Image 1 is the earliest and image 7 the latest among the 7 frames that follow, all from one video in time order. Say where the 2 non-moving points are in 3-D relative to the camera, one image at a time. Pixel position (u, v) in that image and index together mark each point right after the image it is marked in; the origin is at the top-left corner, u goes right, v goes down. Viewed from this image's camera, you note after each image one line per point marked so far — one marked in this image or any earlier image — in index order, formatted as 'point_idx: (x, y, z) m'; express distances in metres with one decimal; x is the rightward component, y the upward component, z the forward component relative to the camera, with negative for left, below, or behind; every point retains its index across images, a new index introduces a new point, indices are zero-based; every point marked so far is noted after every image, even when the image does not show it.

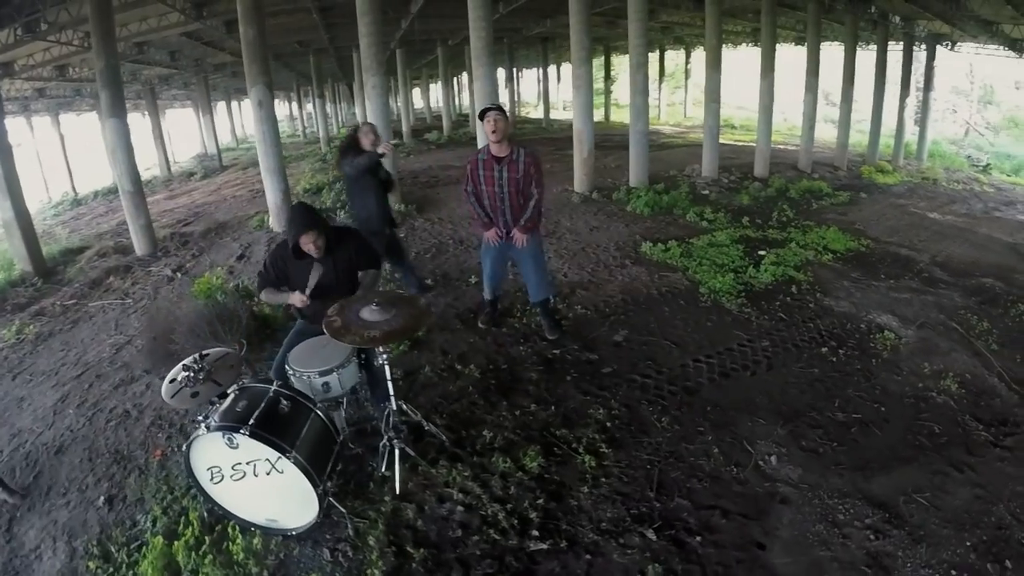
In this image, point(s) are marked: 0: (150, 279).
0: (-6.0, +0.1, +11.2) m
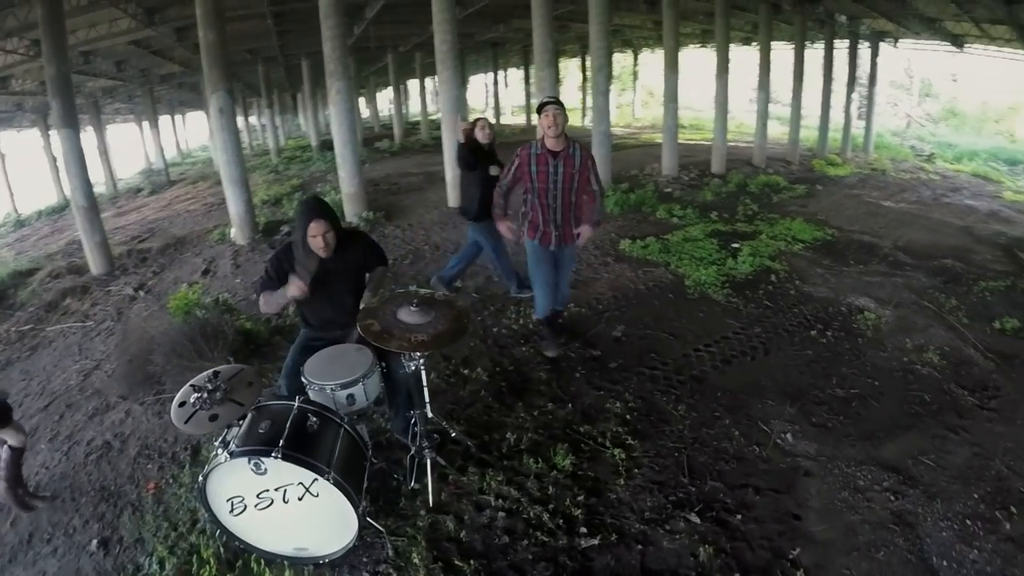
0: (-6.3, -0.2, +10.8) m
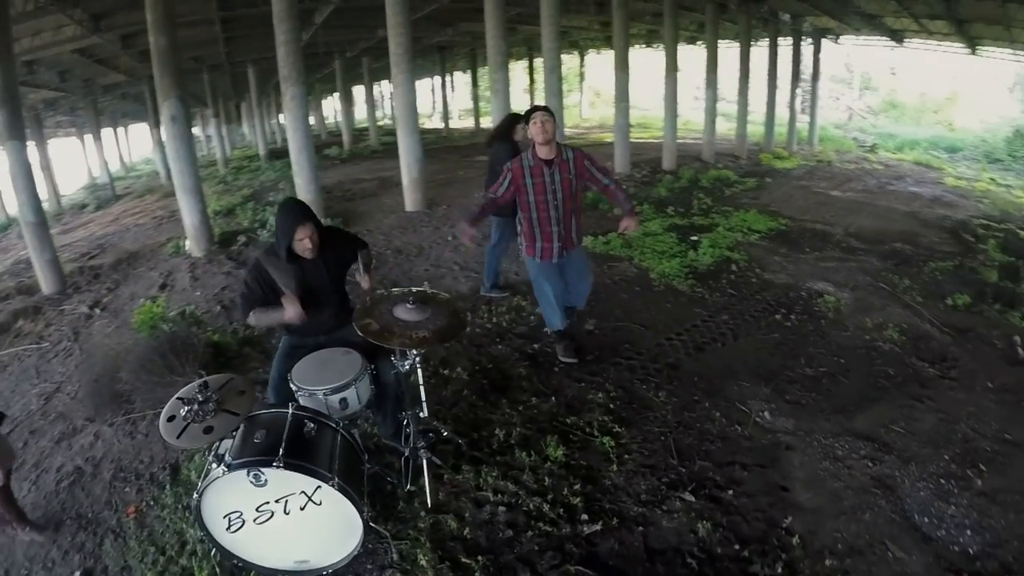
0: (-6.8, -0.5, +10.4) m
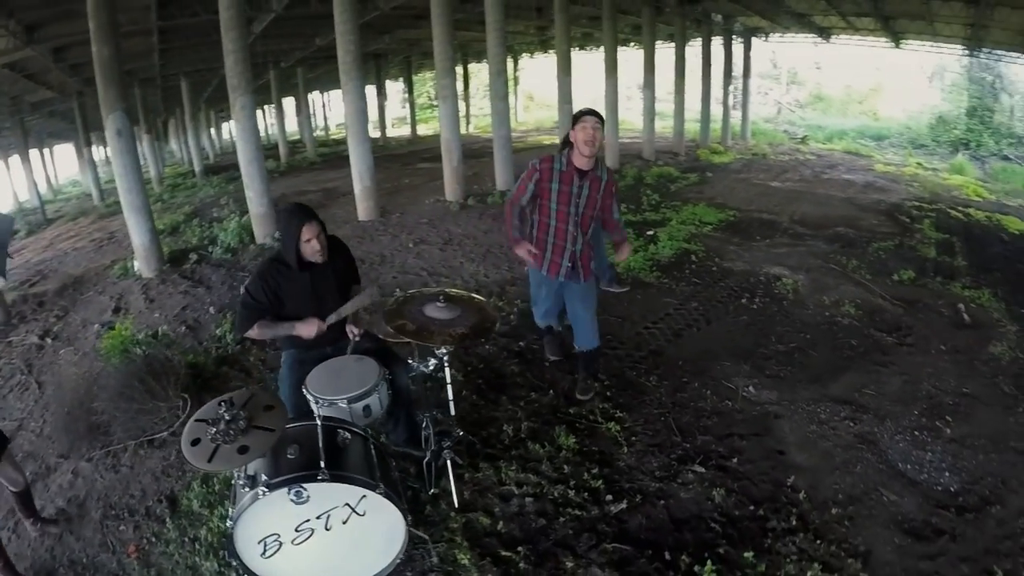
0: (-7.3, -0.9, +10.0) m
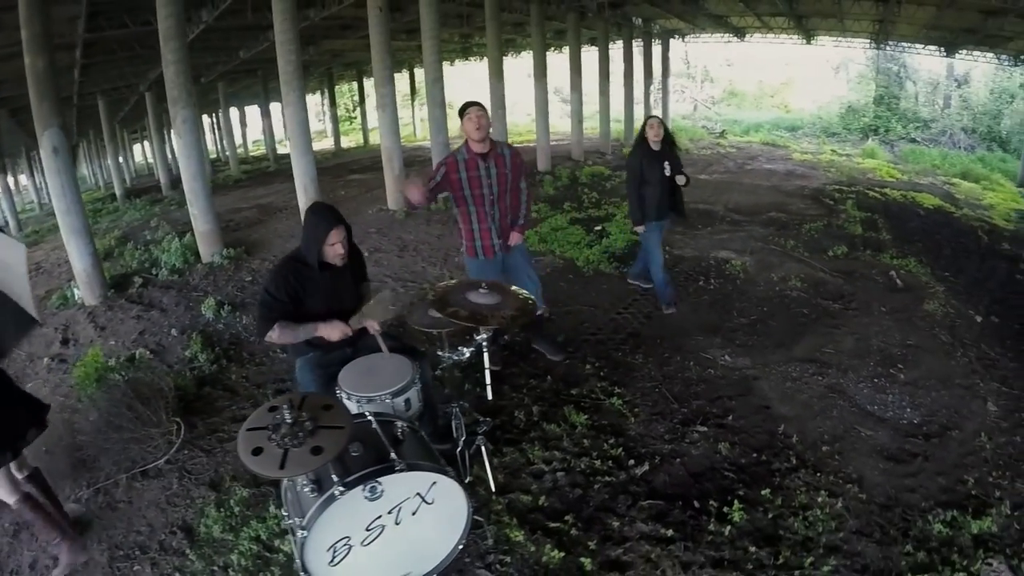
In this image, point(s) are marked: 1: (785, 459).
0: (-7.7, -1.4, +9.5) m
1: (+1.8, -1.1, +4.5) m
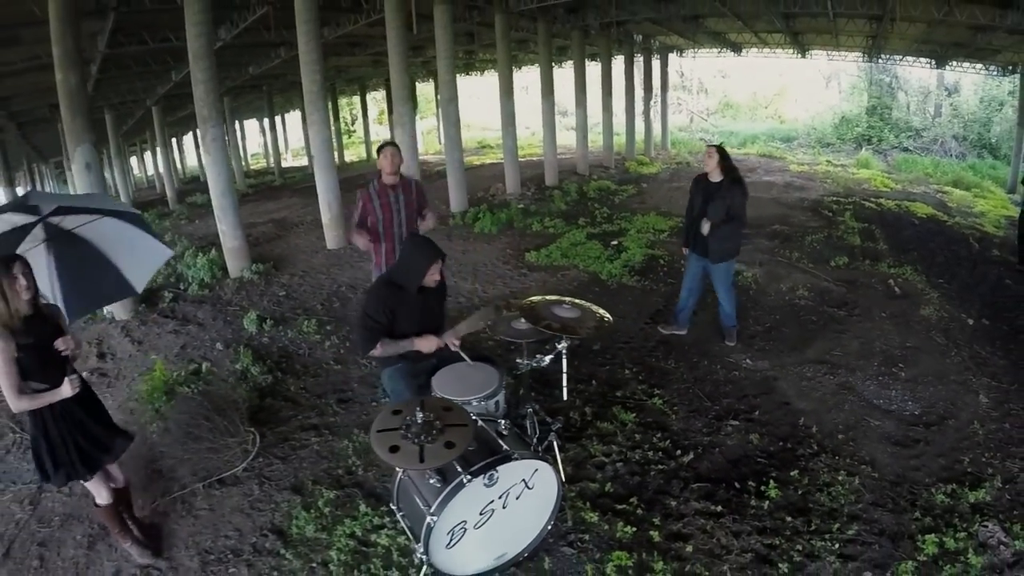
0: (-7.3, -1.7, +10.2) m
1: (+2.3, -1.2, +5.3) m
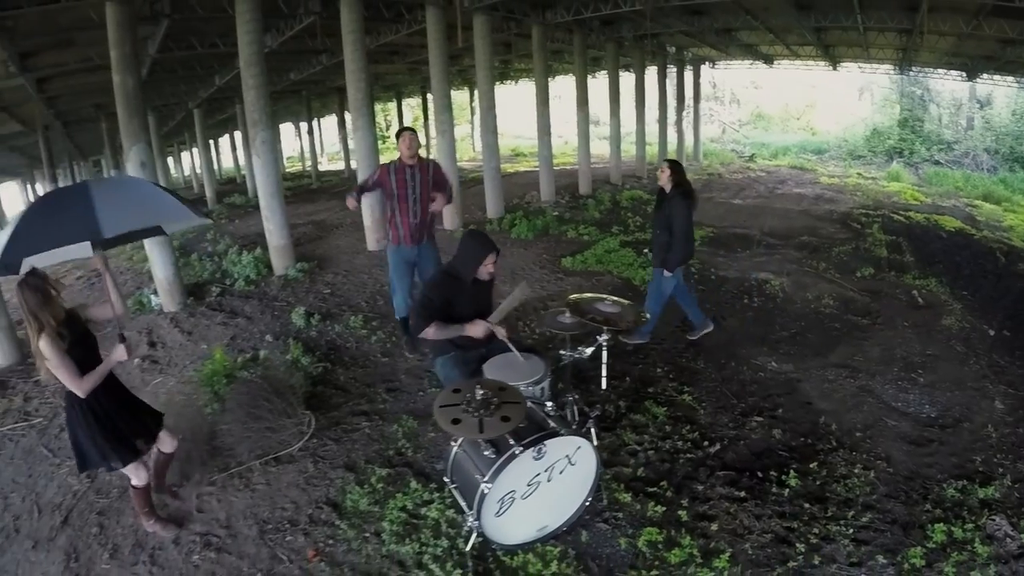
0: (-6.7, -1.6, +11.0) m
1: (+2.6, -1.3, +5.7) m
